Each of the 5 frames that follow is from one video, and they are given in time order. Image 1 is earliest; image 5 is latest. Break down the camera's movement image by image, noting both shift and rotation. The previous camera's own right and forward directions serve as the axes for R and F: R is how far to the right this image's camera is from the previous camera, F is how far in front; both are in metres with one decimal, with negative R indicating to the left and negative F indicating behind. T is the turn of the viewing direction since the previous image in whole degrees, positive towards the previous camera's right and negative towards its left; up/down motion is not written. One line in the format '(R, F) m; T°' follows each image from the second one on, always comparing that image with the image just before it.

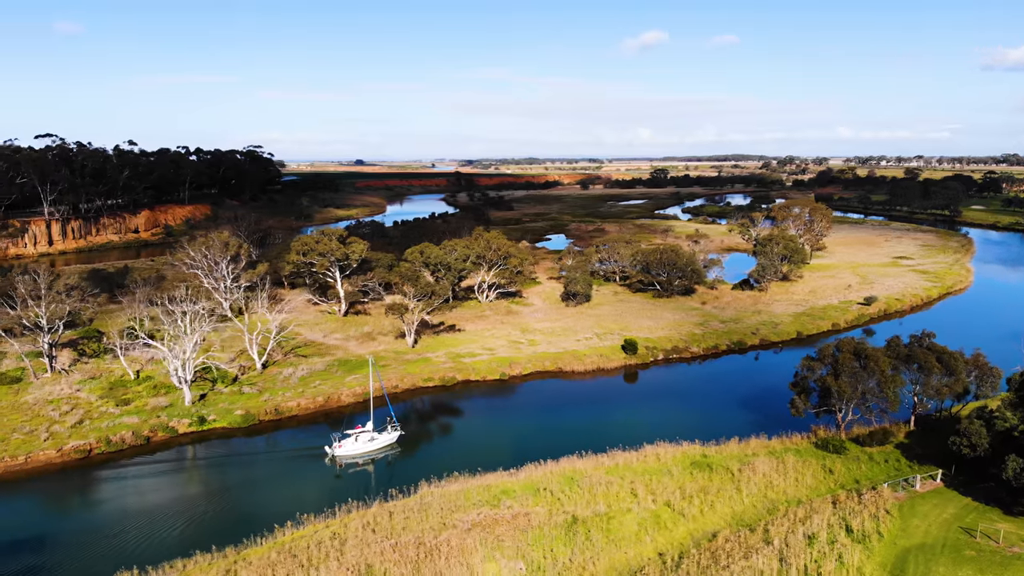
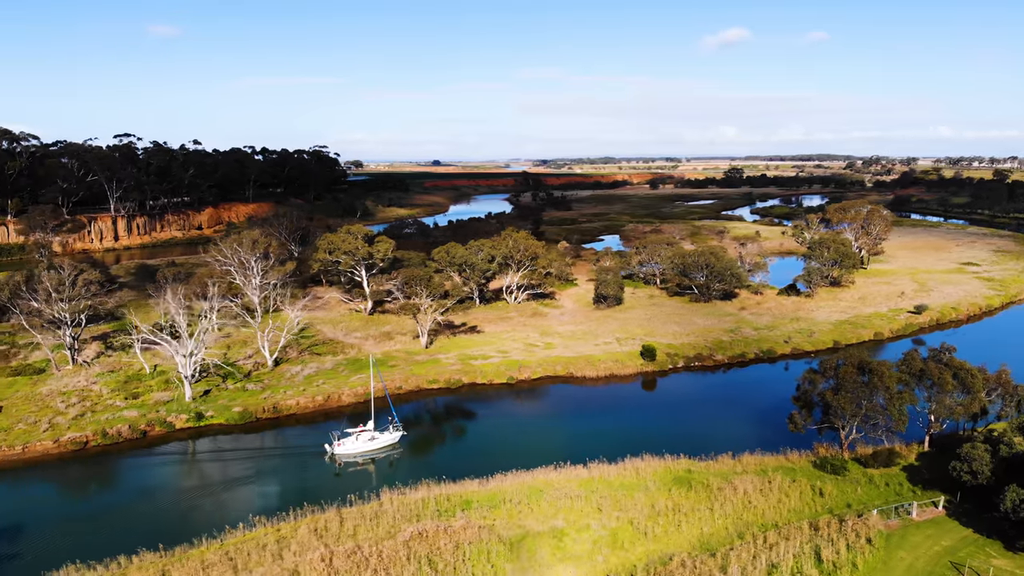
(+3.5, +1.1) m; -6°
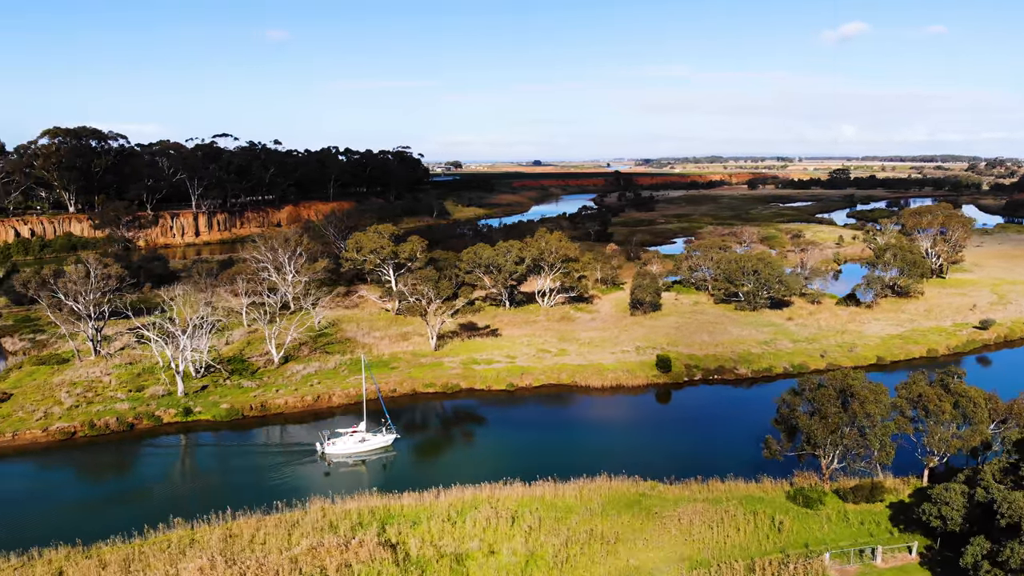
(+5.1, +1.8) m; -8°
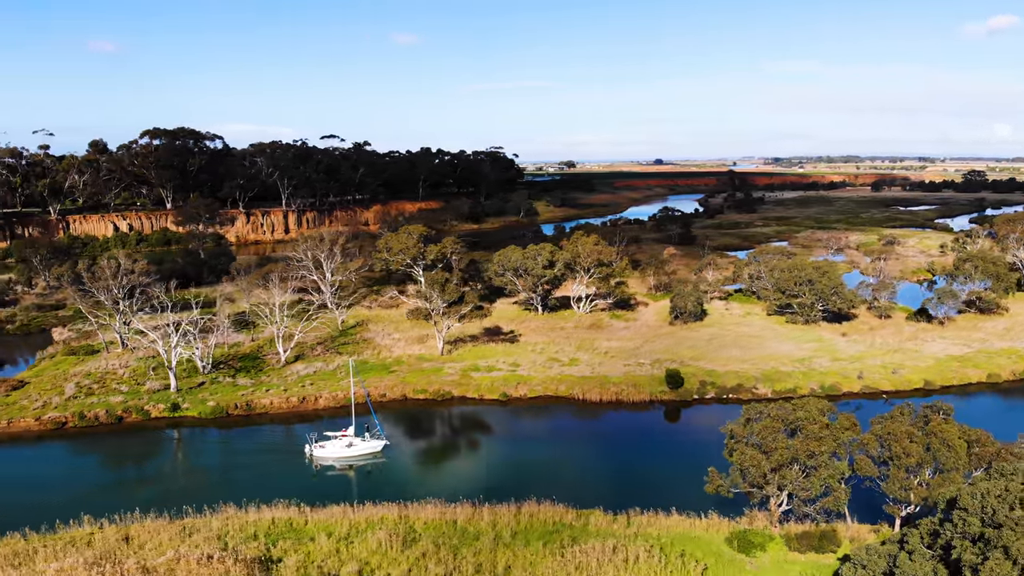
(+6.0, +2.2) m; -9°
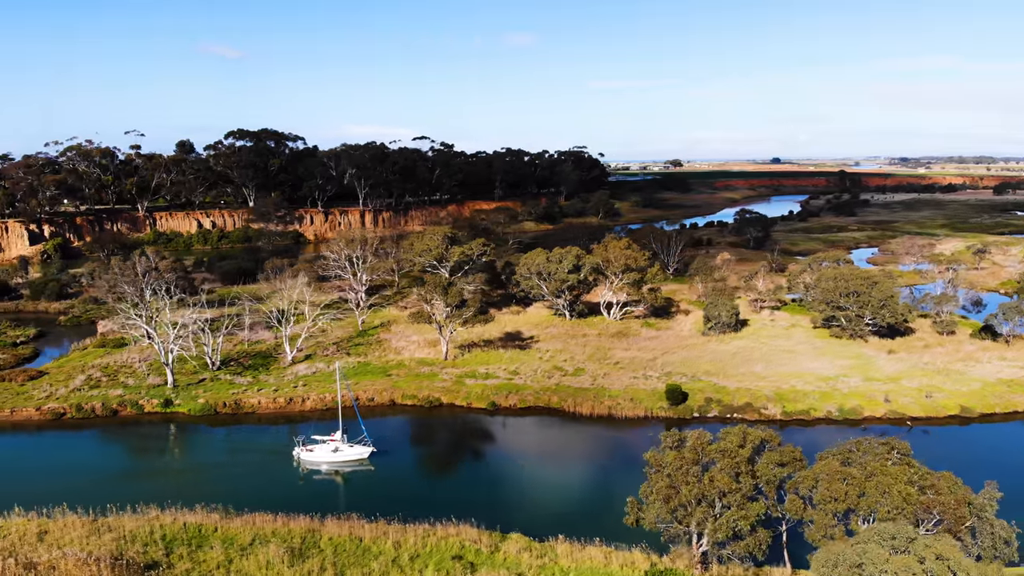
(+5.4, +1.9) m; -8°
